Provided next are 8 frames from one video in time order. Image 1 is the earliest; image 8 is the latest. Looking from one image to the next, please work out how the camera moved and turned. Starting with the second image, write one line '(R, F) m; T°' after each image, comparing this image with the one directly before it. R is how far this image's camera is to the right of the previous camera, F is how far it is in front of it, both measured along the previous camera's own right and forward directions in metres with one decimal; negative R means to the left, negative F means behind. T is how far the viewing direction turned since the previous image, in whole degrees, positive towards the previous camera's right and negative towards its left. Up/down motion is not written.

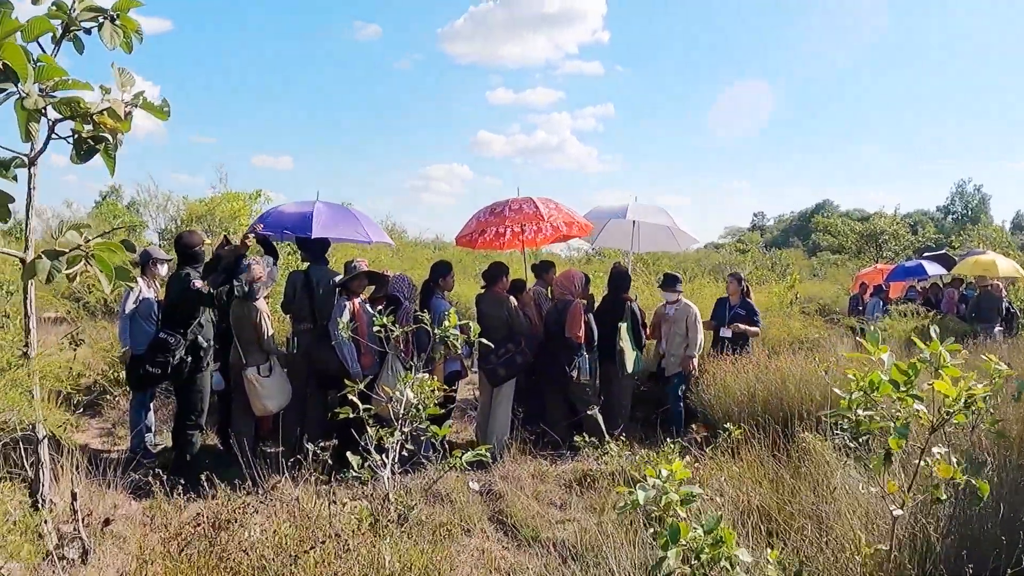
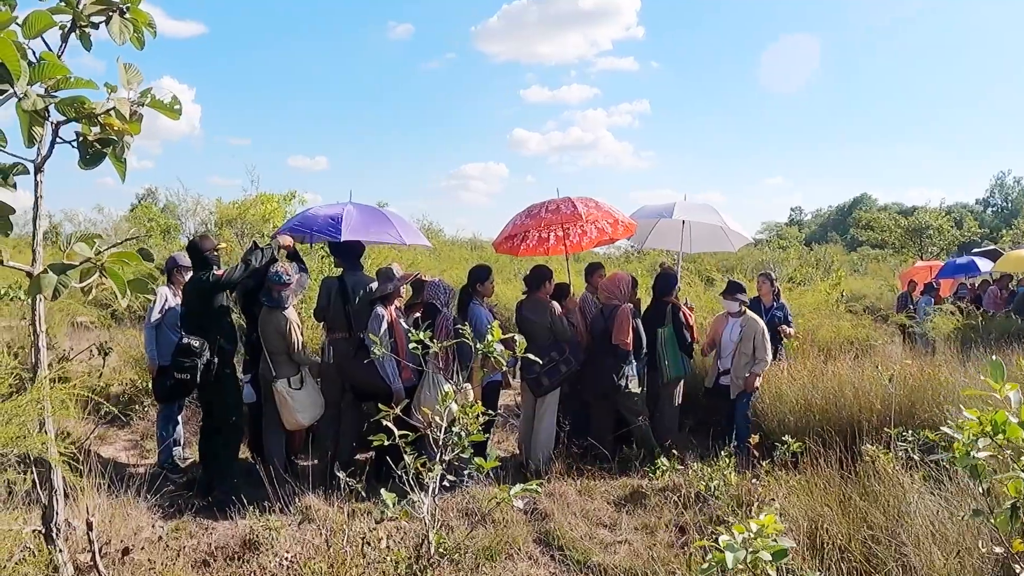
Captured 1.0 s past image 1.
(-0.1, +0.4) m; -3°
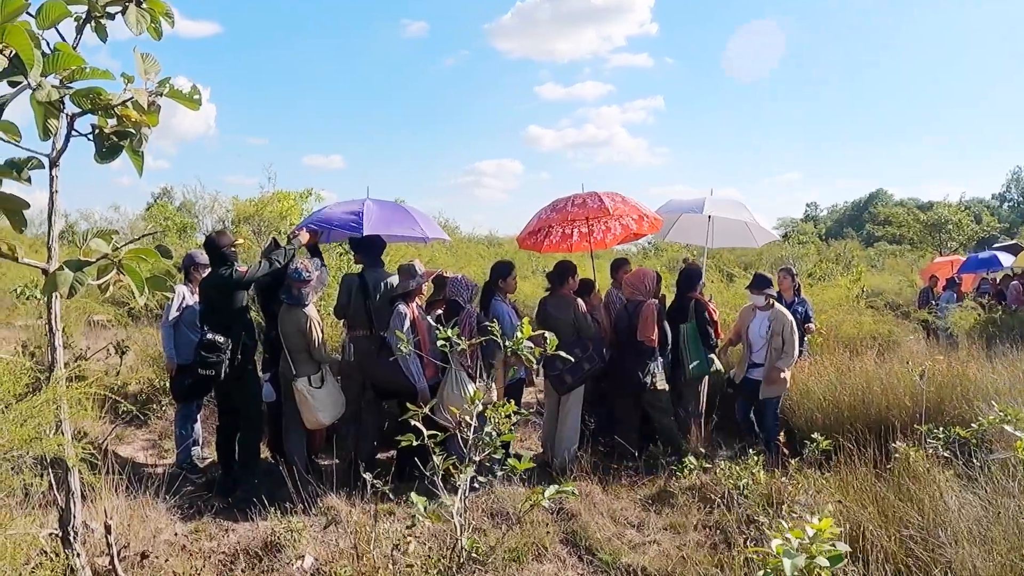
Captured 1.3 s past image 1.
(-0.1, +0.1) m; -1°
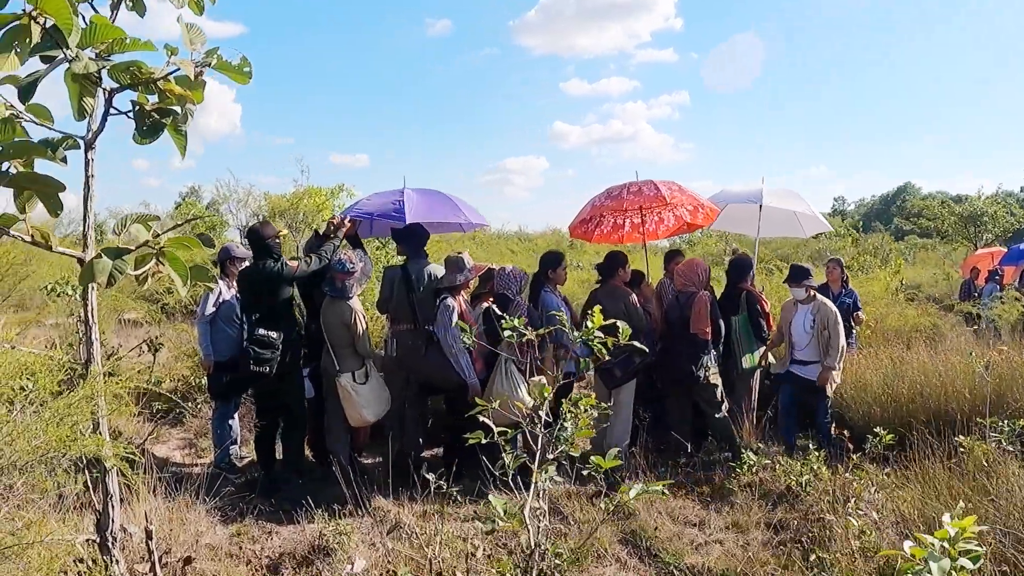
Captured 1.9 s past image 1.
(-0.2, +0.2) m; -2°
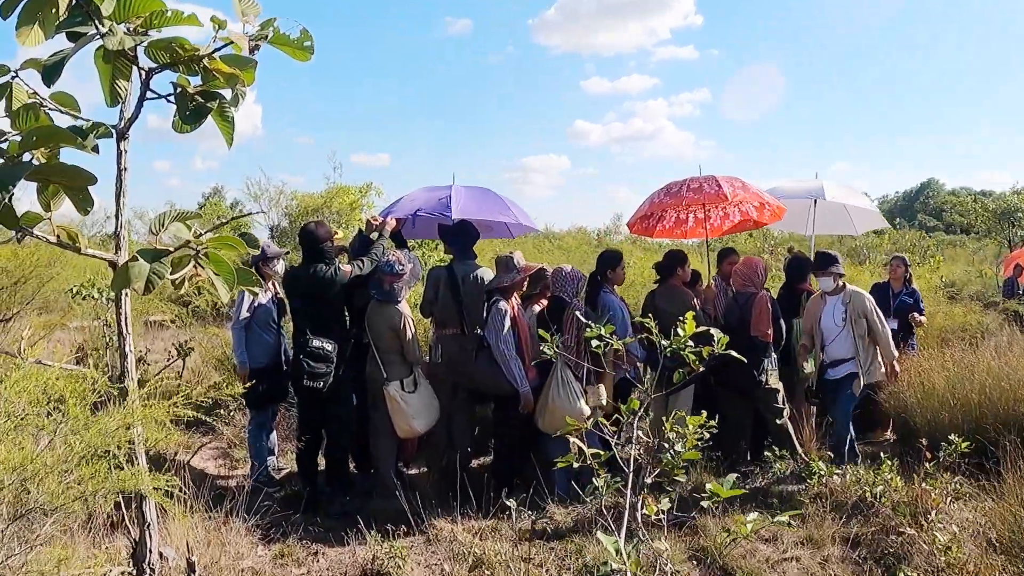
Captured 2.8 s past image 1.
(-0.2, +0.3) m; -1°
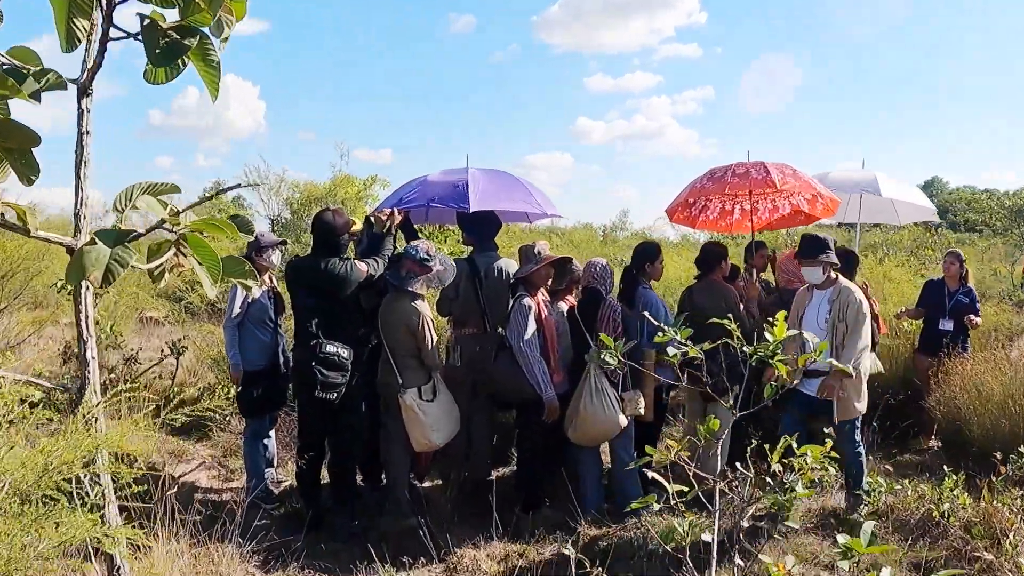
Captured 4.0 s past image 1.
(-0.1, +0.5) m; 0°
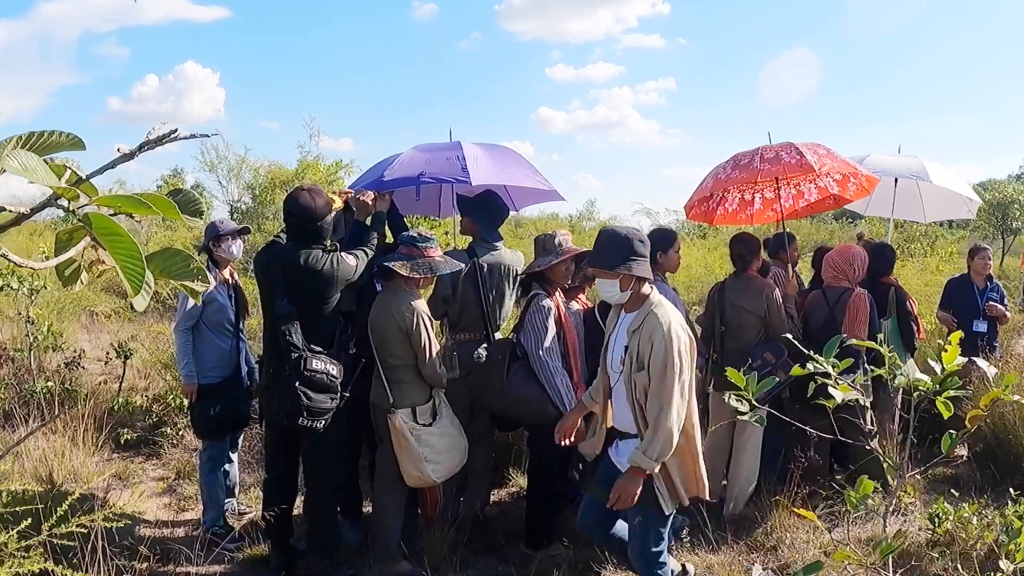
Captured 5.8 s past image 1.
(-0.2, +0.6) m; +3°
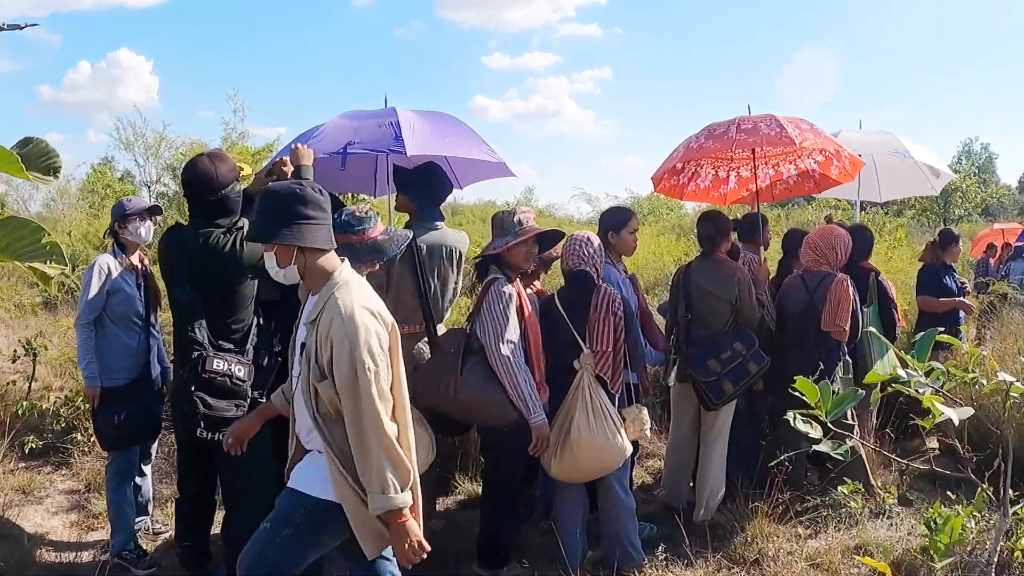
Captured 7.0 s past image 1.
(0.0, +0.4) m; +3°
